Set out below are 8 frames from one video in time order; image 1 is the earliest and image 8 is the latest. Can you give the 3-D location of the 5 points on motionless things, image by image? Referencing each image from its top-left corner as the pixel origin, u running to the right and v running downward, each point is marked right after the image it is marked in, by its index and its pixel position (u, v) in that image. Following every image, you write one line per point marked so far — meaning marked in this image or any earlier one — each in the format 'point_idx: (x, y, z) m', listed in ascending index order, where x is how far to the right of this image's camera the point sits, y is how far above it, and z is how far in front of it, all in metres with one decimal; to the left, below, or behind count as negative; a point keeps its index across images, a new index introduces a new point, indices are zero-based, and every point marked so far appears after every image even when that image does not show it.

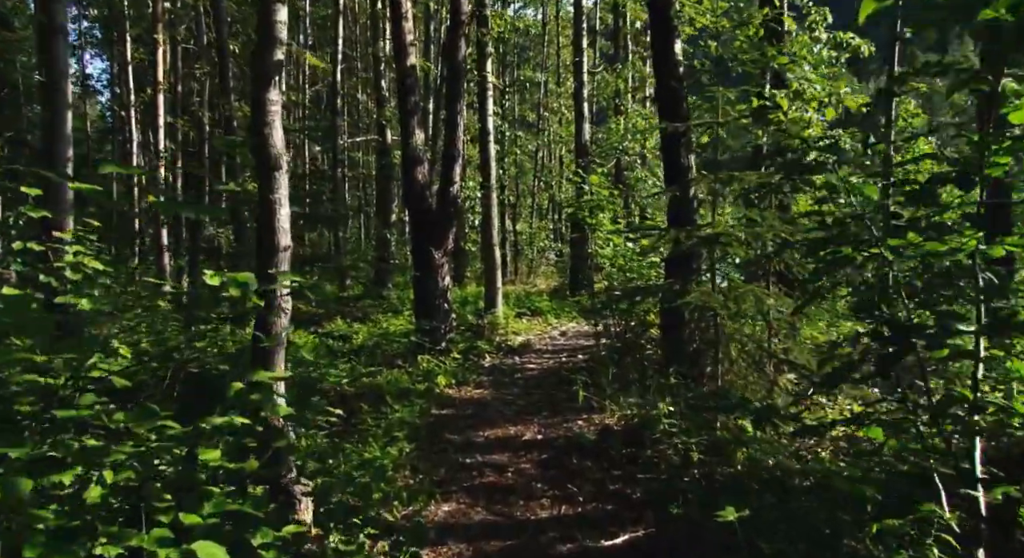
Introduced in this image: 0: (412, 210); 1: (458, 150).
0: (-1.4, +1.0, +14.8) m
1: (-0.8, +1.9, +14.9) m
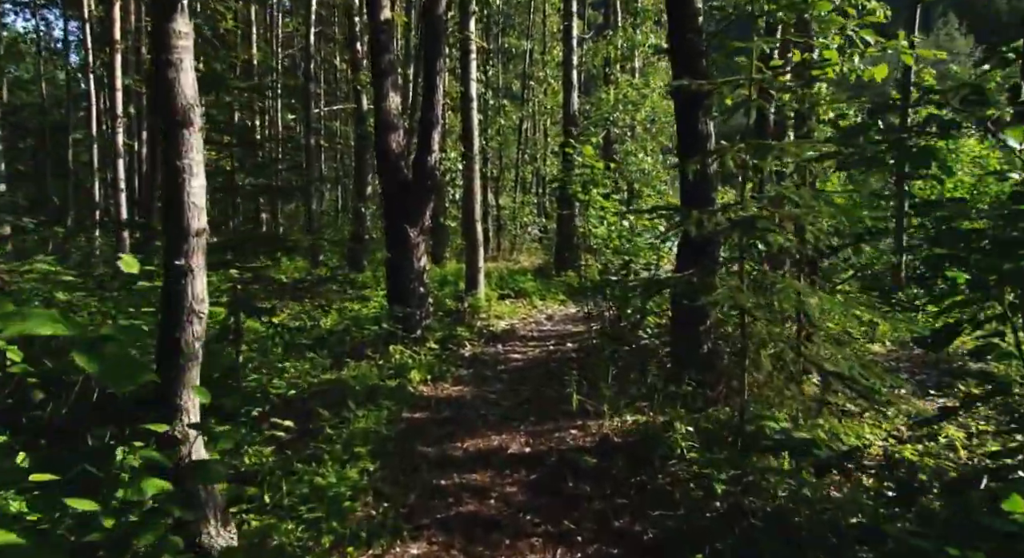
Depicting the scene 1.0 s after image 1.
0: (-1.6, +1.2, +13.3) m
1: (-1.0, +2.1, +13.4) m
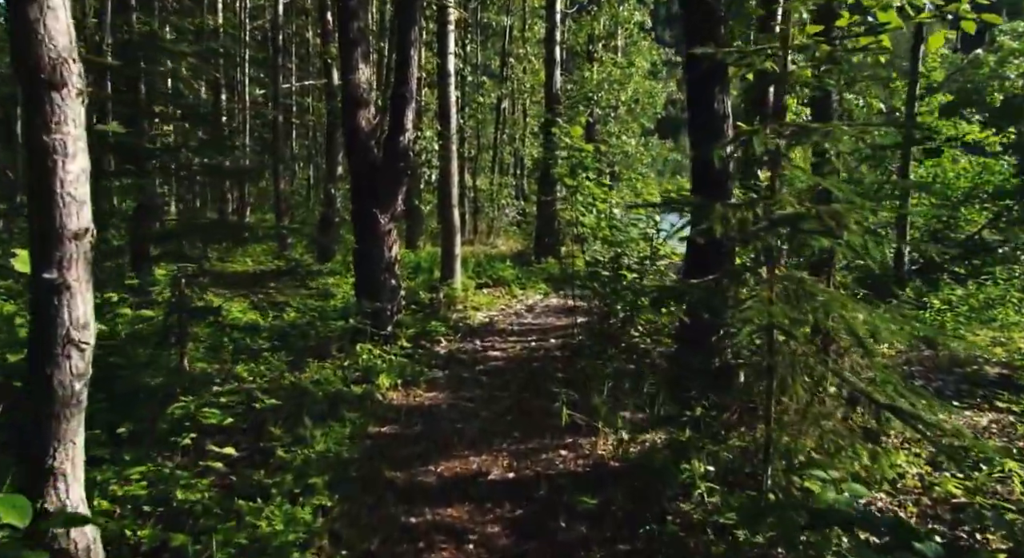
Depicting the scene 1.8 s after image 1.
0: (-1.8, +1.4, +12.1) m
1: (-1.2, +2.2, +12.2) m
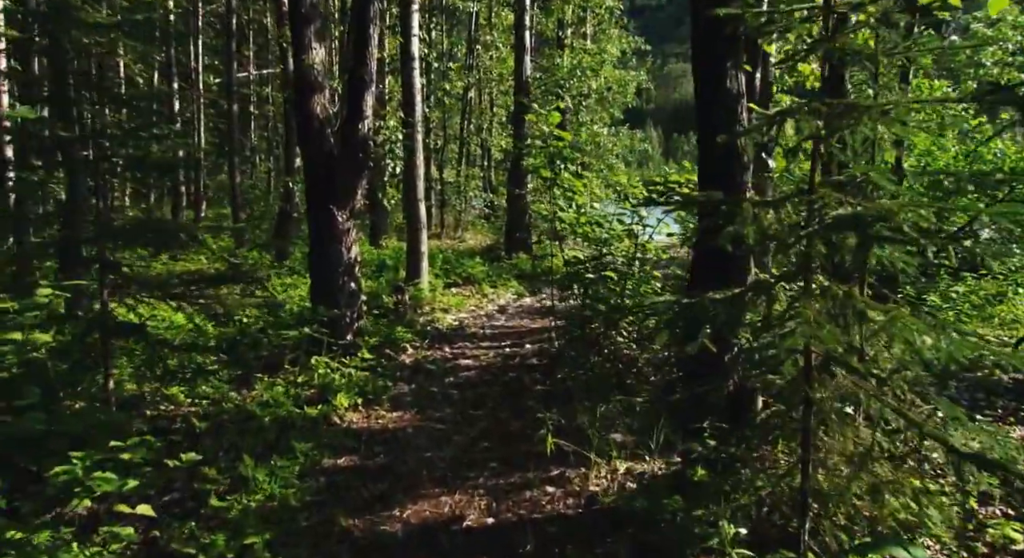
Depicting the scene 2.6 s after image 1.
0: (-2.1, +1.3, +11.0) m
1: (-1.5, +2.2, +11.0) m
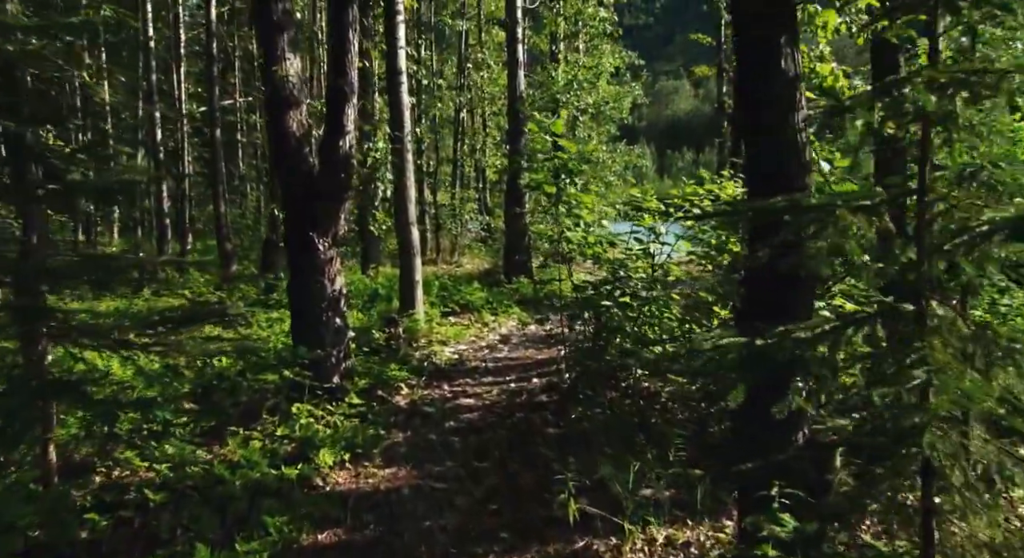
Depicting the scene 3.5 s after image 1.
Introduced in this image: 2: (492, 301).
0: (-2.1, +1.0, +9.8) m
1: (-1.5, +1.9, +9.9) m
2: (-0.3, -0.4, +16.5) m
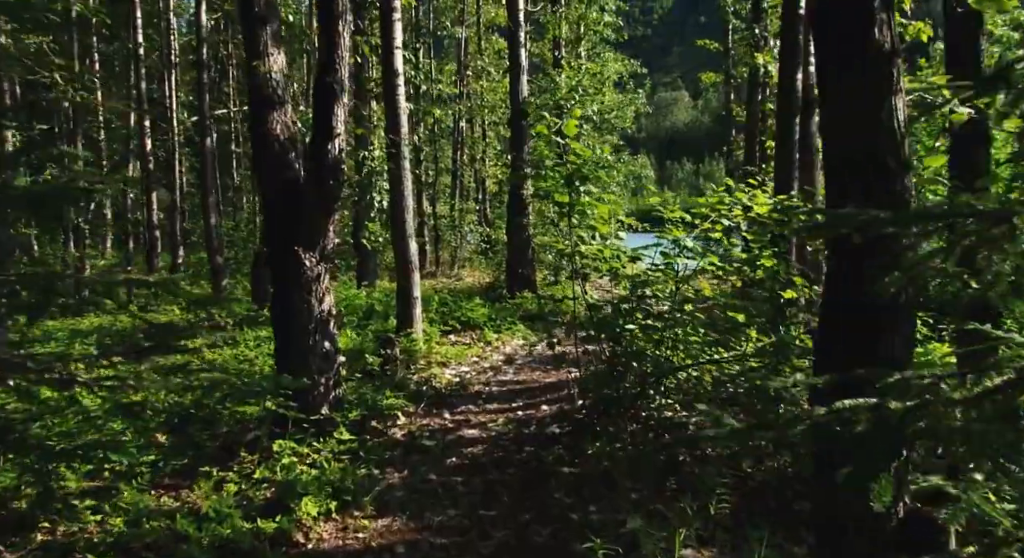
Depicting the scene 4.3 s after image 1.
0: (-2.1, +0.8, +8.8) m
1: (-1.5, +1.7, +8.9) m
2: (-0.2, -0.6, +15.5) m
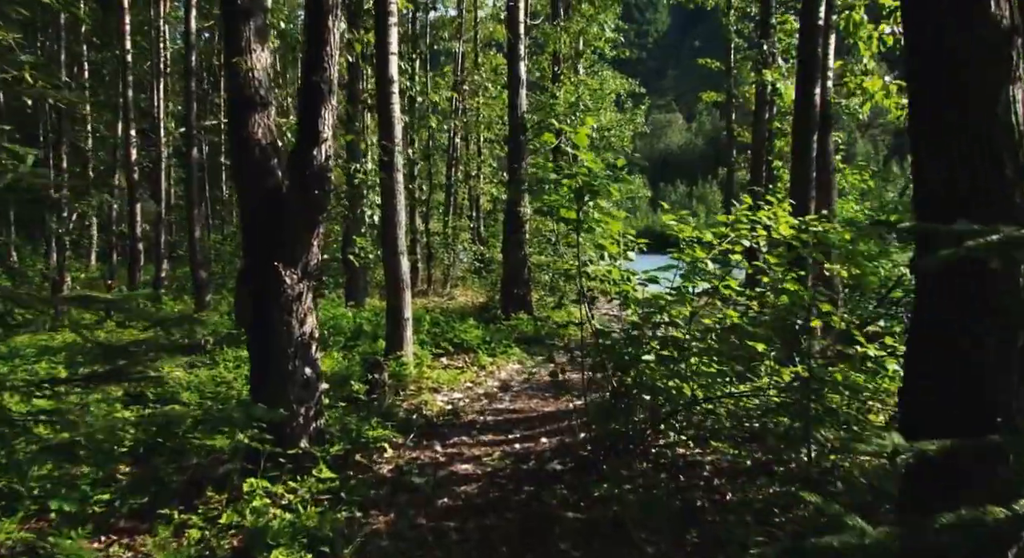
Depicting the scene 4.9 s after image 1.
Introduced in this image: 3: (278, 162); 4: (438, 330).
0: (-2.1, +0.7, +8.1) m
1: (-1.4, +1.6, +8.2) m
2: (-0.3, -0.9, +14.7) m
3: (-1.9, +0.9, +8.2) m
4: (-1.0, -0.7, +14.8) m
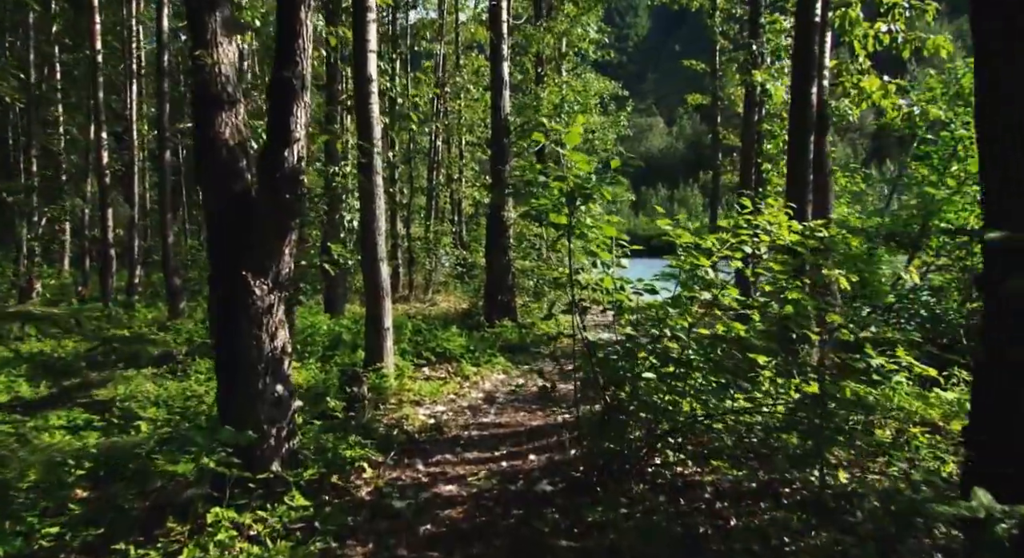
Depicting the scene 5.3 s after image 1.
0: (-2.1, +0.6, +7.5) m
1: (-1.5, +1.5, +7.6) m
2: (-0.5, -1.0, +14.1) m
3: (-2.0, +0.9, +7.7) m
4: (-1.3, -0.8, +14.2) m
